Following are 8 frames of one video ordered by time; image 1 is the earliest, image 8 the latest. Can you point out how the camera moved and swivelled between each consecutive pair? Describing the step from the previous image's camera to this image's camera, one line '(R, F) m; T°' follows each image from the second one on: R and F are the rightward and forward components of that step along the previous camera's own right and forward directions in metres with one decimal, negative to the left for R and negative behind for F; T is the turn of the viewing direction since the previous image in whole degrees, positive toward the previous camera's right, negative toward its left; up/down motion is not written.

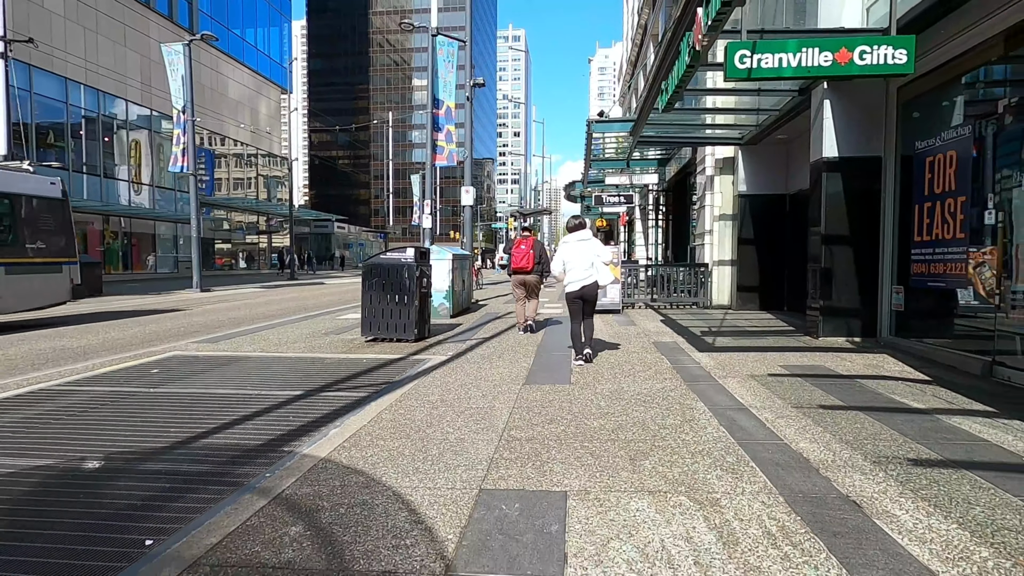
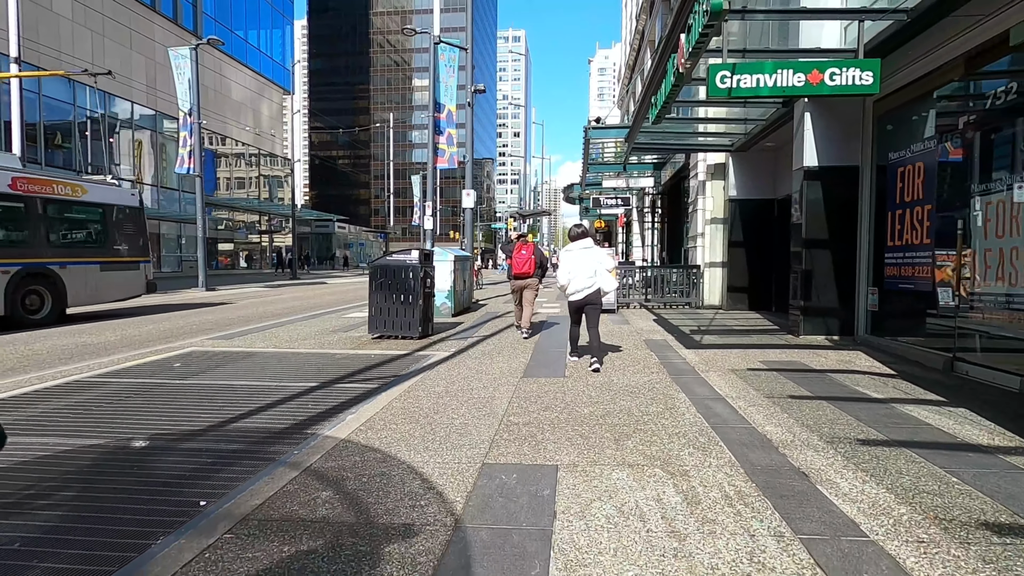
(0.0, -0.6) m; 0°
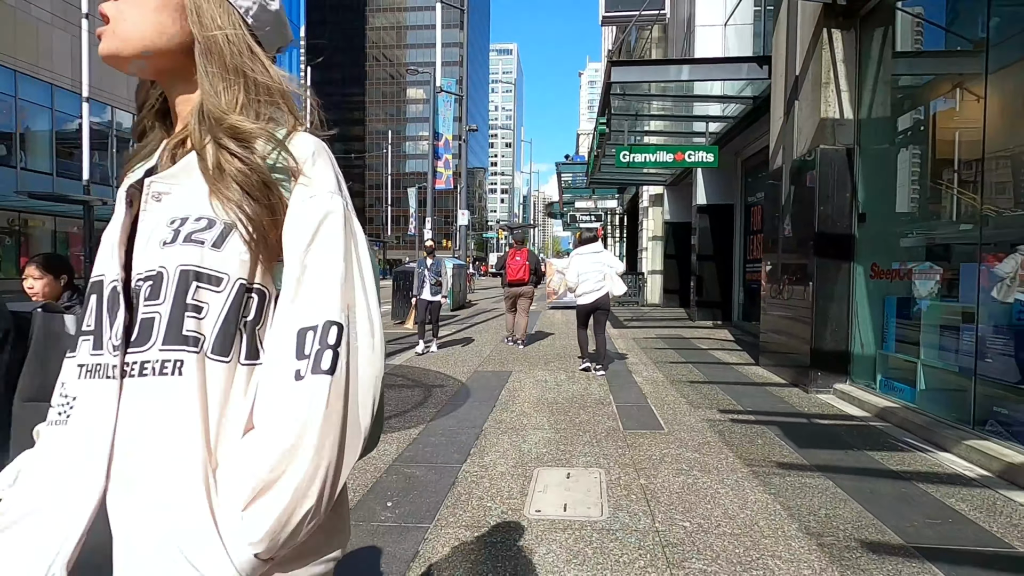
(+0.2, -4.2) m; +1°
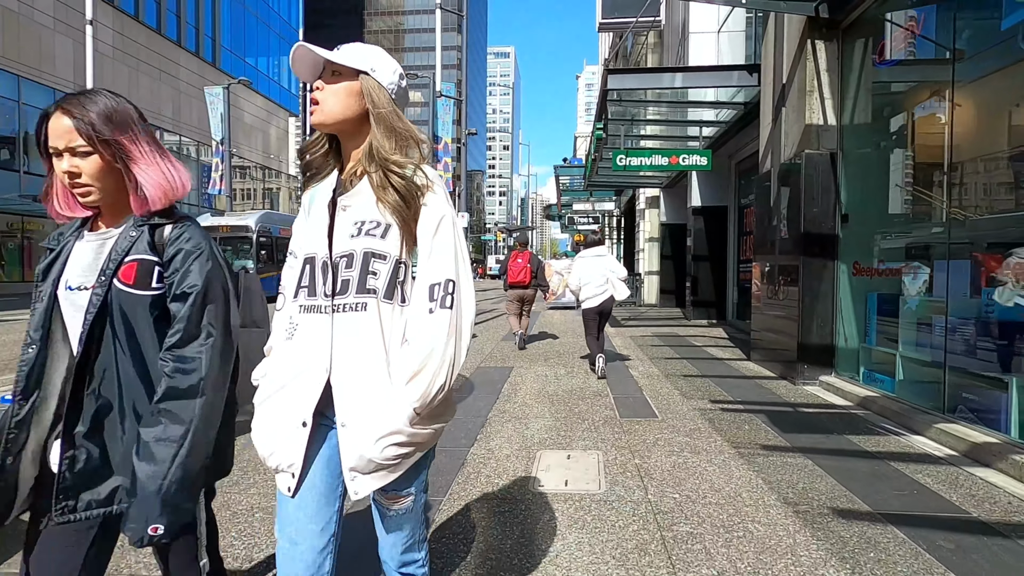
(-0.1, -0.3) m; 0°
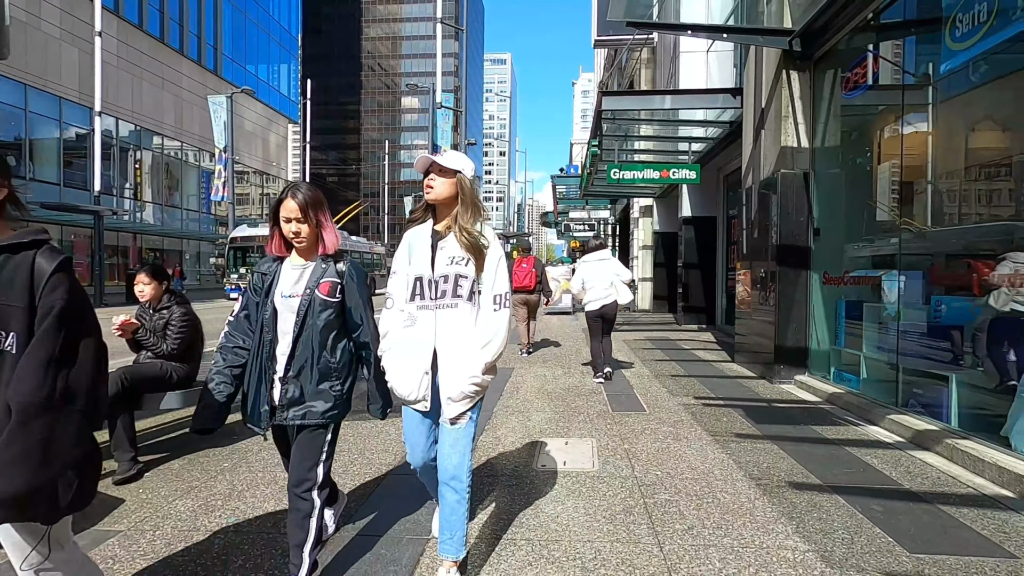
(-0.1, -0.6) m; 0°
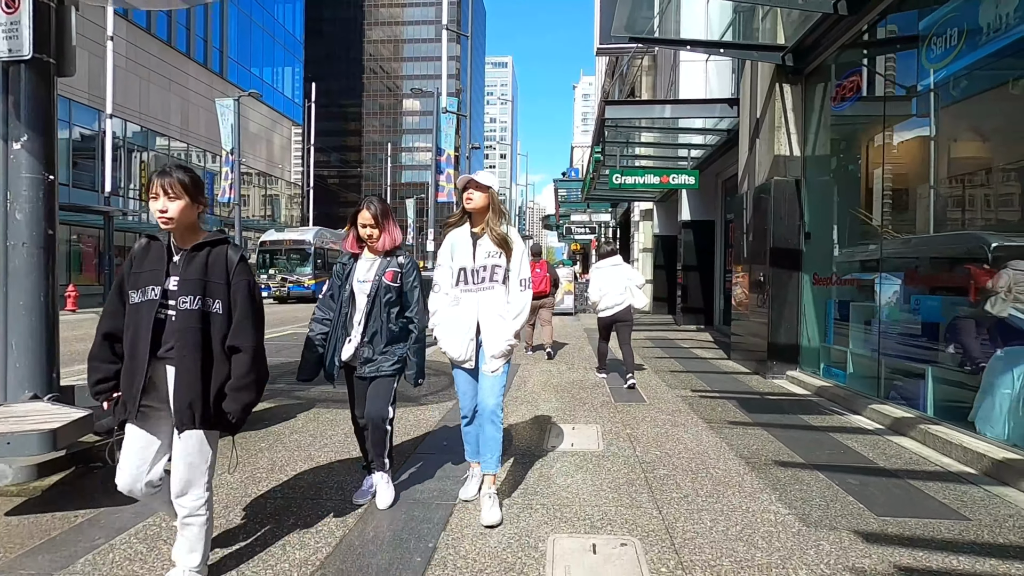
(-0.1, -0.4) m; 0°
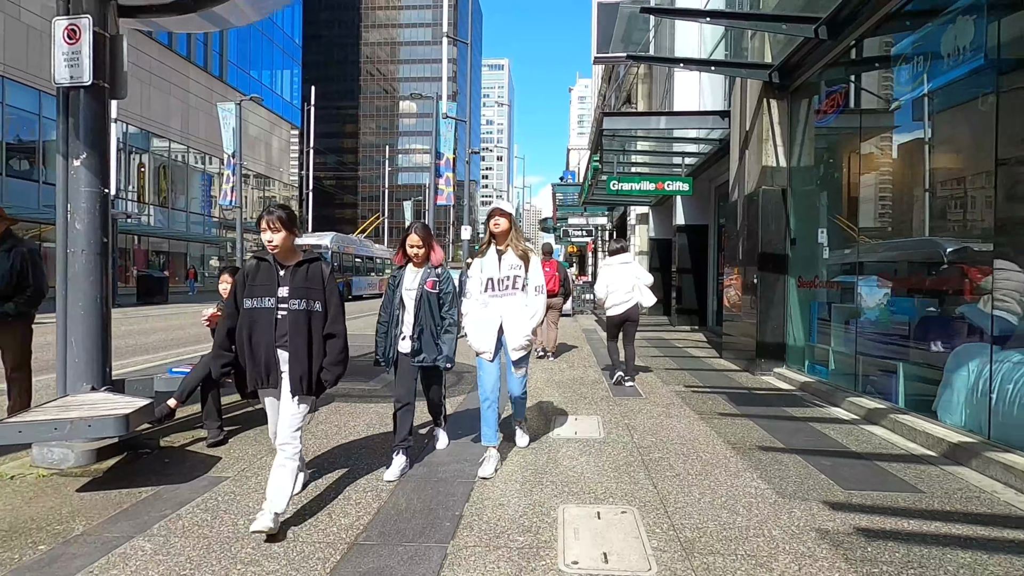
(-0.1, -0.5) m; 0°
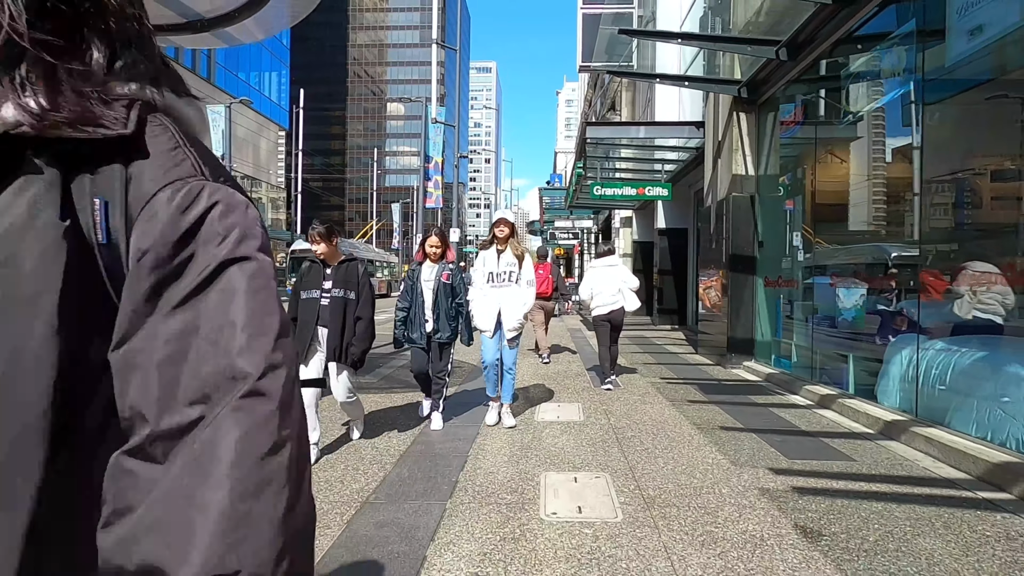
(0.0, -0.6) m; +1°
